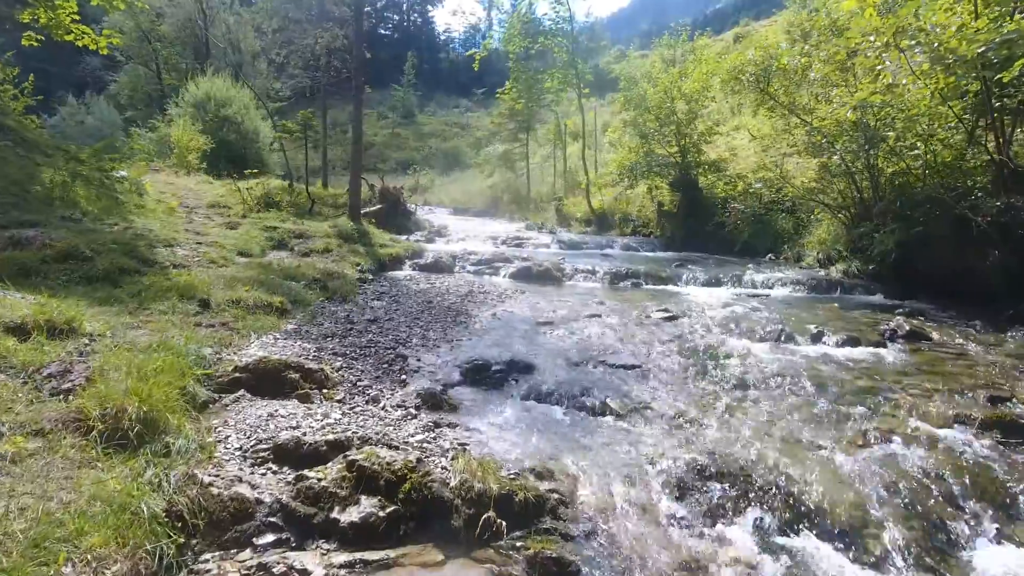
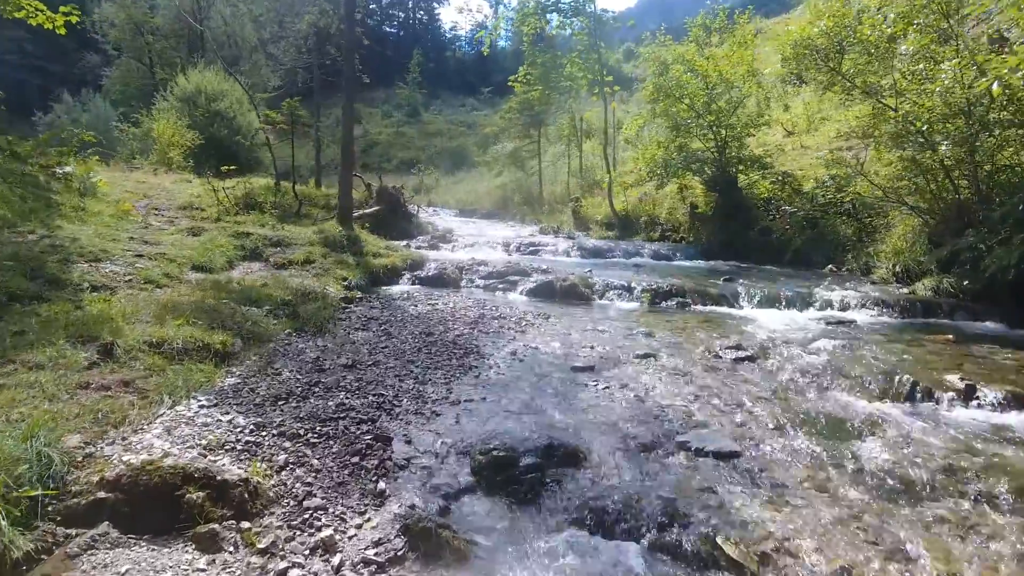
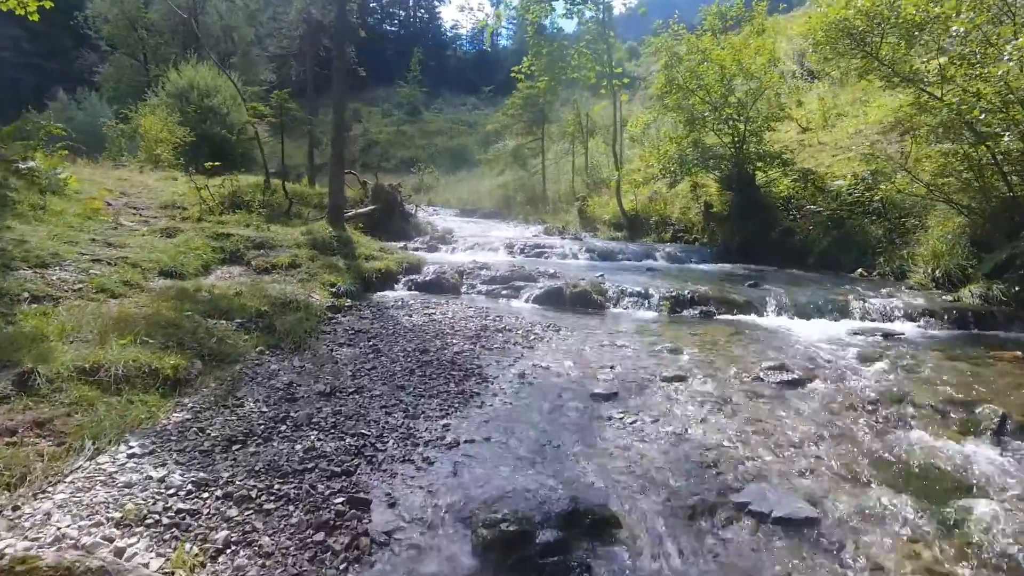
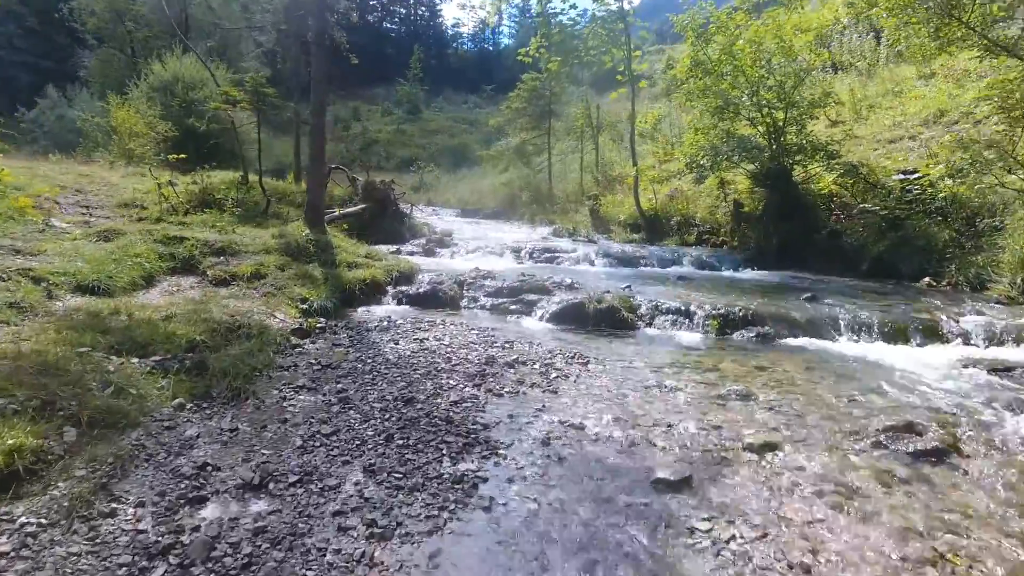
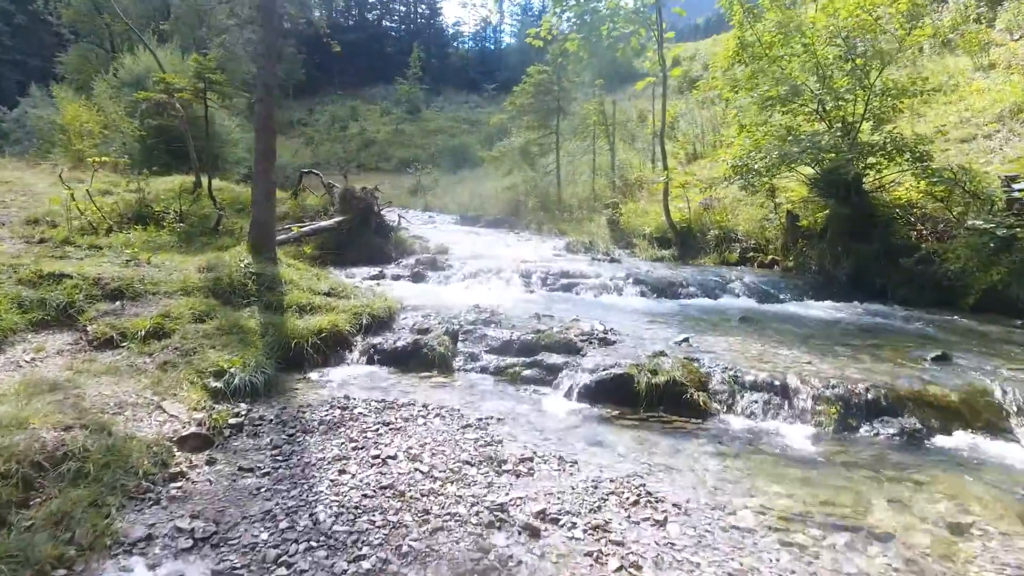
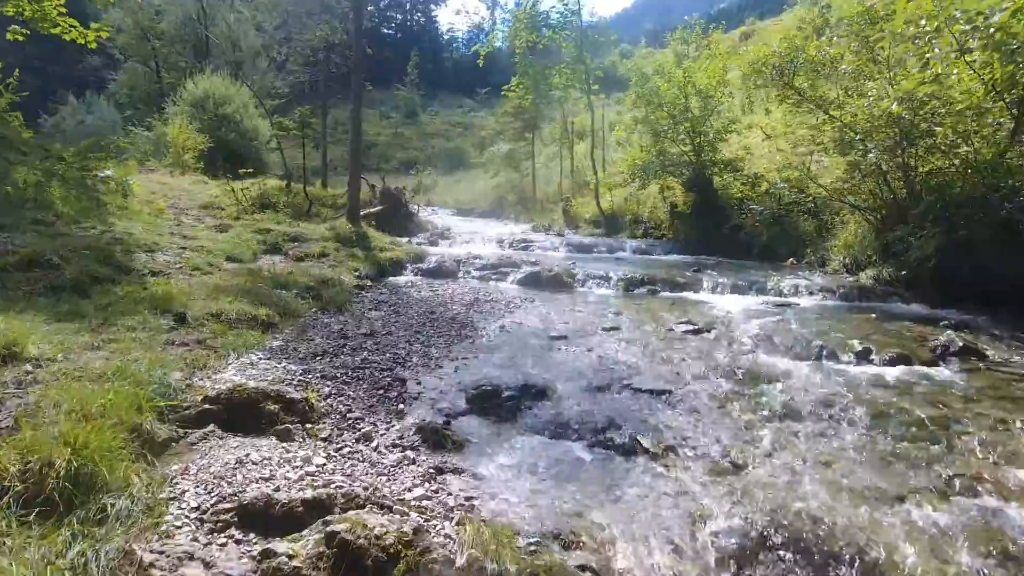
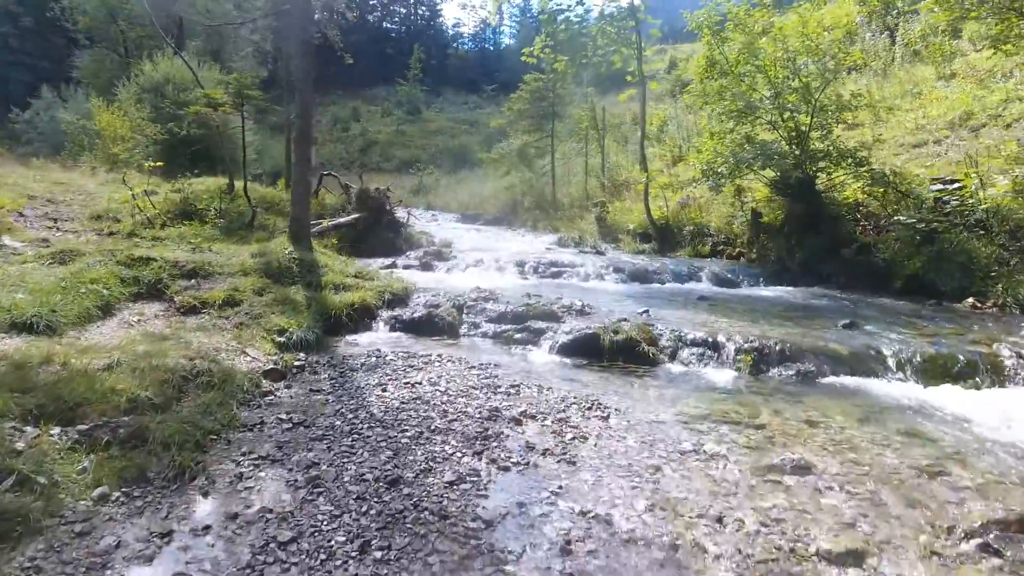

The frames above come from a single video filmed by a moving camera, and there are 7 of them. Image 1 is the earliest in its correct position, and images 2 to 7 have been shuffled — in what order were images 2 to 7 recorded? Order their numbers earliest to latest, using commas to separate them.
6, 2, 3, 4, 7, 5
